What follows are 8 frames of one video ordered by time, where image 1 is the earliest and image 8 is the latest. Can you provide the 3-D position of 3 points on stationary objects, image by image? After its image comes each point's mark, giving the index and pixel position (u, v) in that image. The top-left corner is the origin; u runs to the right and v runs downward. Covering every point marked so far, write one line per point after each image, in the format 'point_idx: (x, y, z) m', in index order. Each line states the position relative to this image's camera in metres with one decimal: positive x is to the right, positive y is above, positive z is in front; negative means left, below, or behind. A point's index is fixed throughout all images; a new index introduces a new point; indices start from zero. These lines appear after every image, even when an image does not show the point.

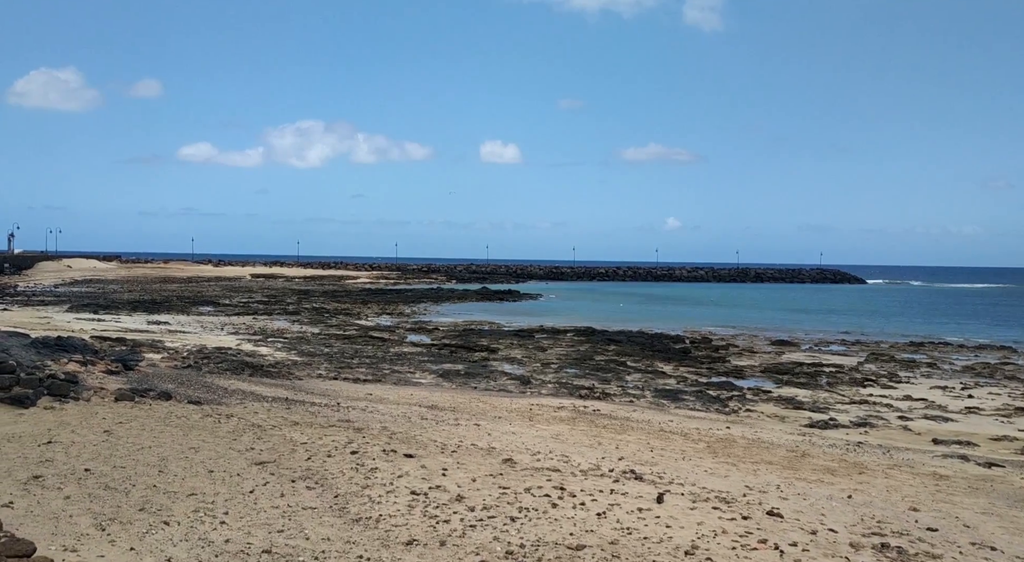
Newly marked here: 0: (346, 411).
0: (-2.1, -1.7, +10.5) m
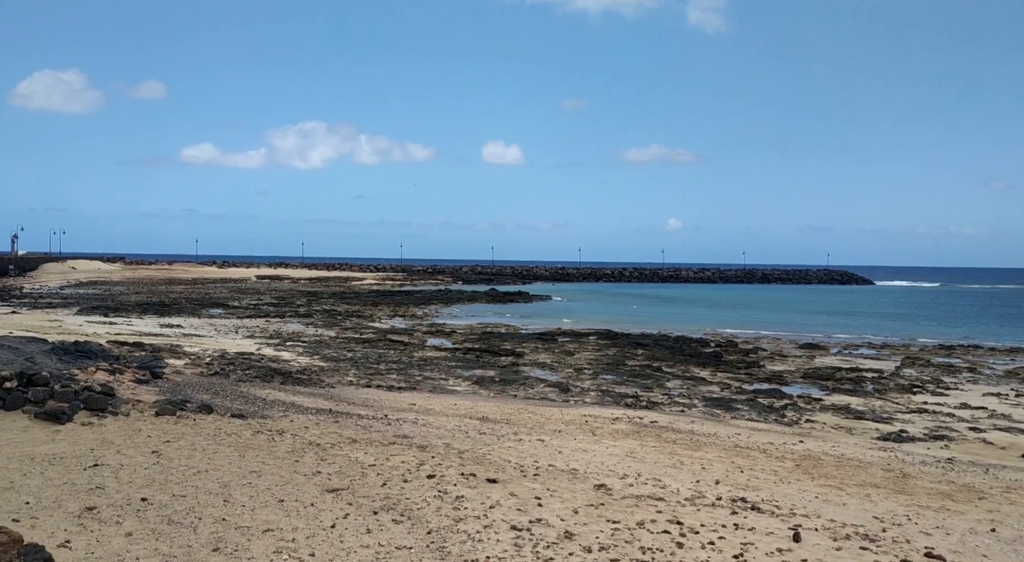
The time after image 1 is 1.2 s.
0: (-1.3, -1.7, +9.9) m
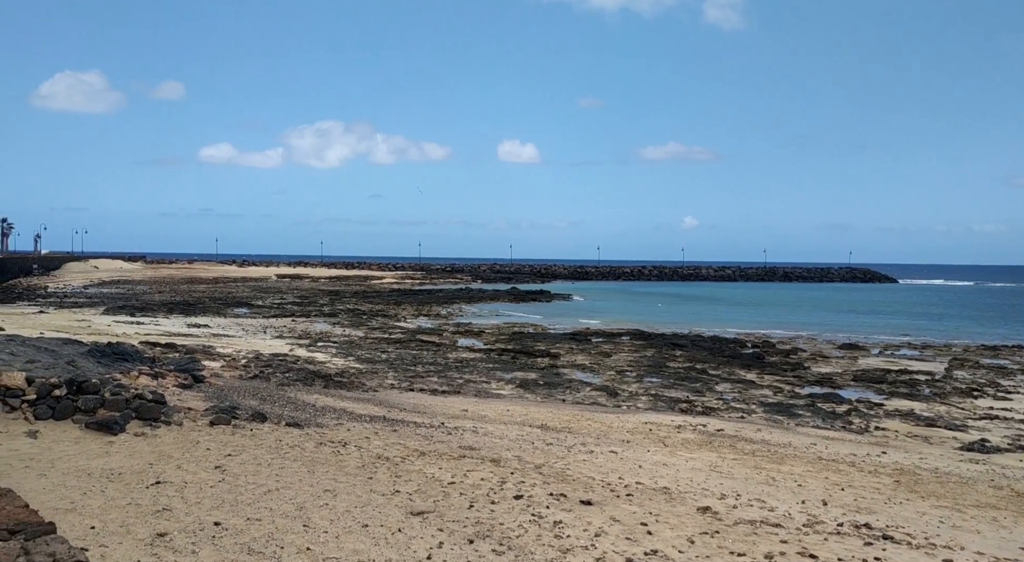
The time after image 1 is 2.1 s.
0: (-0.6, -1.8, +9.4) m
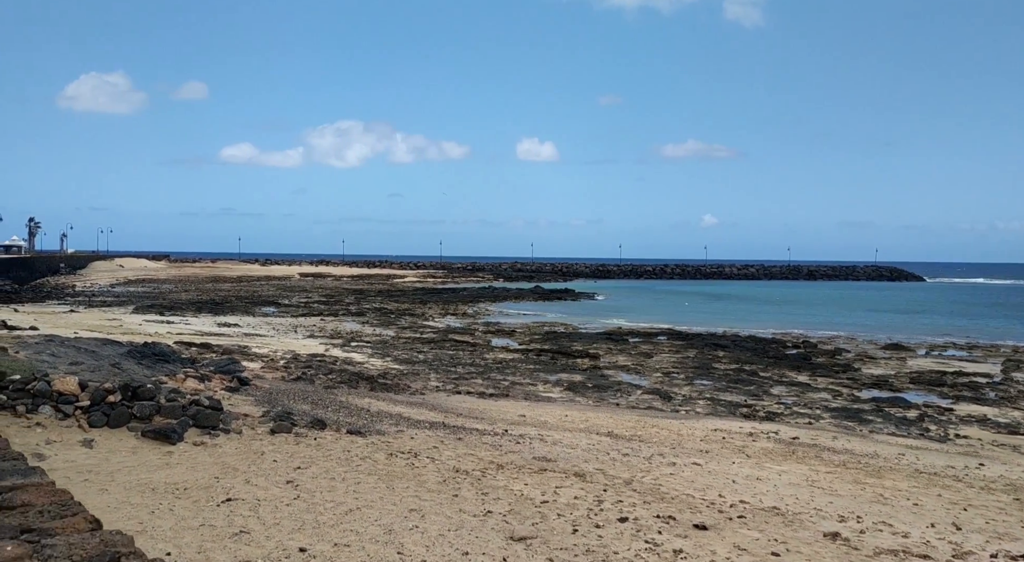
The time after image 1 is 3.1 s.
0: (+0.2, -1.8, +8.9) m
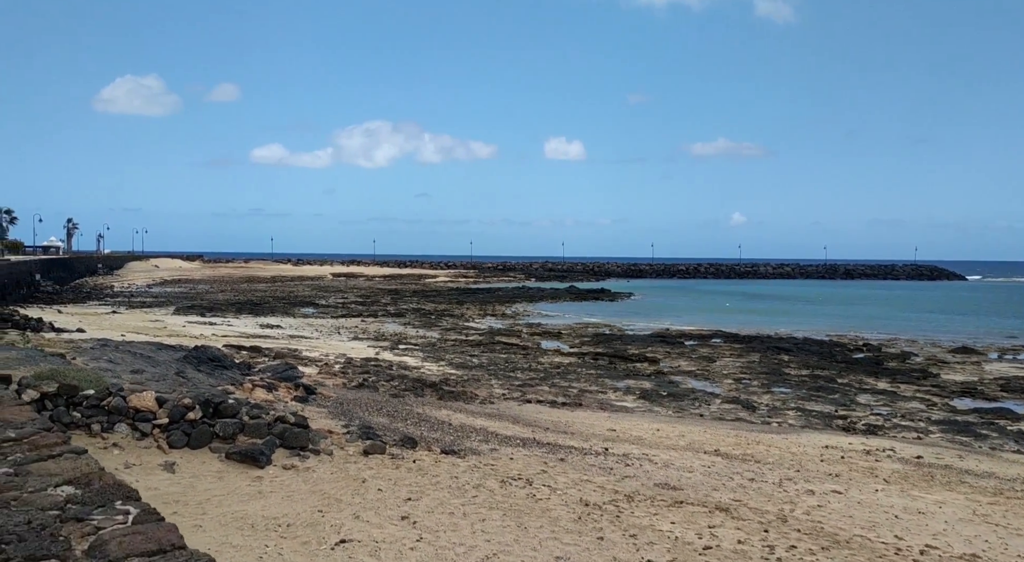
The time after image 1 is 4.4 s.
0: (+1.3, -1.8, +8.1) m
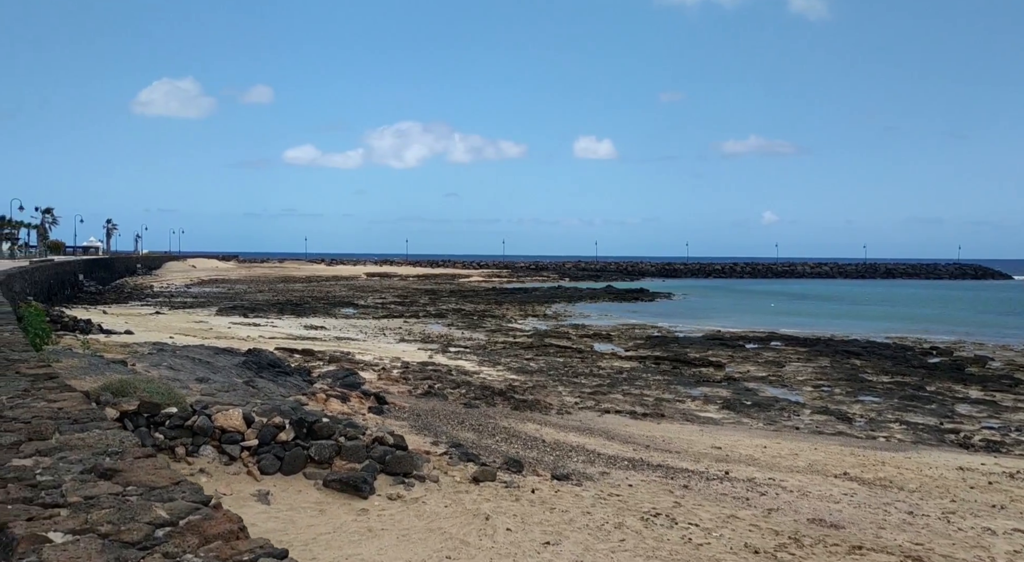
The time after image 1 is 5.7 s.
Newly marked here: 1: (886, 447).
0: (+2.3, -1.9, +7.2) m
1: (+4.9, -2.2, +11.0) m
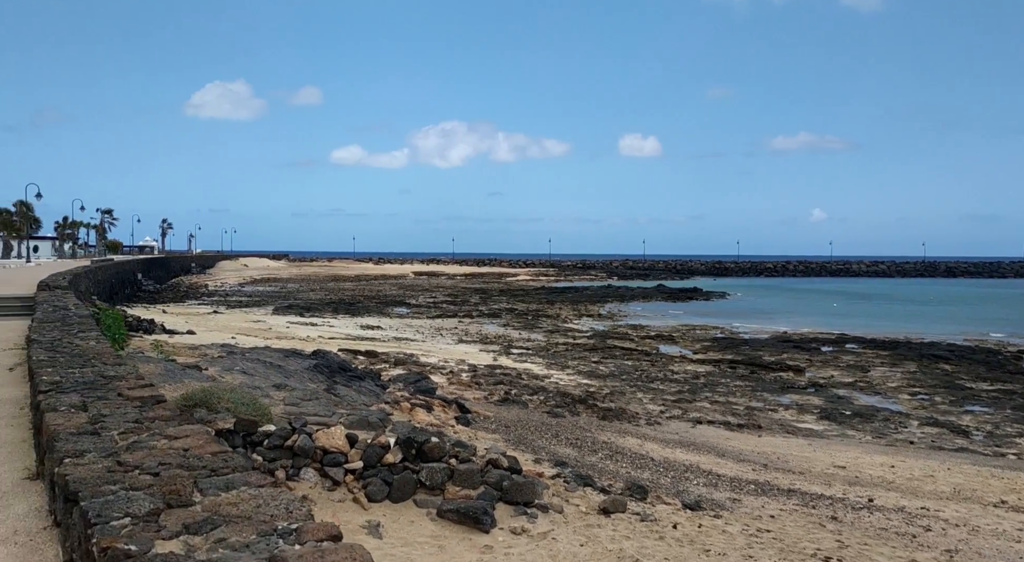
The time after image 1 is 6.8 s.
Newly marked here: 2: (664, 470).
0: (+3.3, -1.9, +6.3) m
1: (+6.0, -2.2, +10.0) m
2: (+1.5, -1.9, +8.3) m
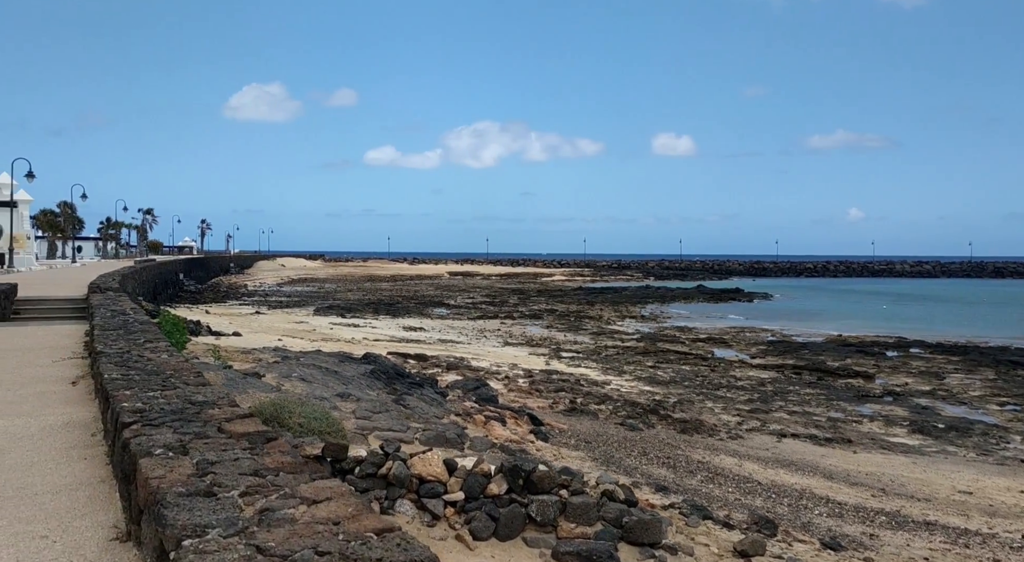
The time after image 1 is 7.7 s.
0: (+4.1, -2.0, +5.4) m
1: (+7.0, -2.3, +9.0) m
2: (+2.3, -1.9, +7.5) m
